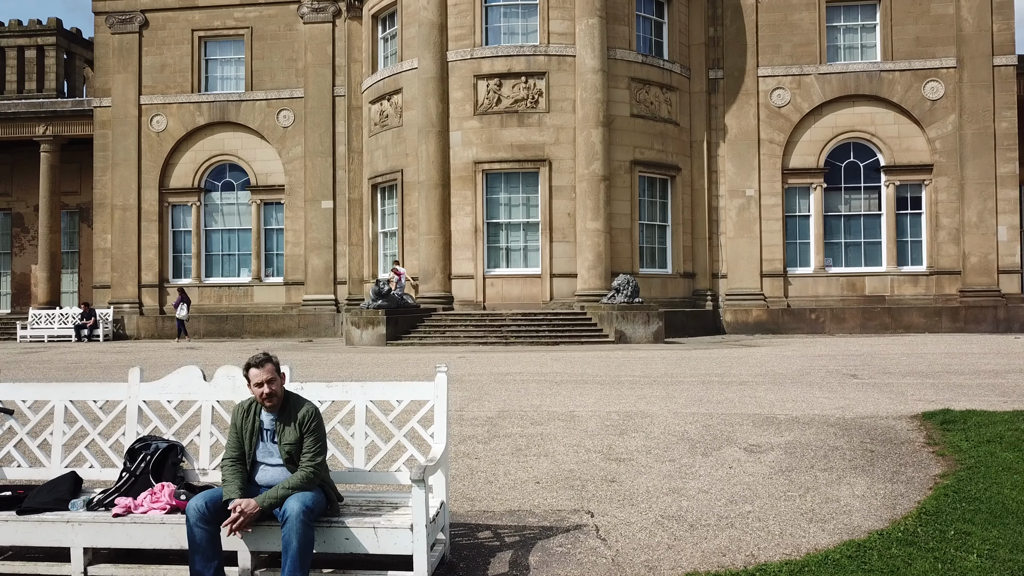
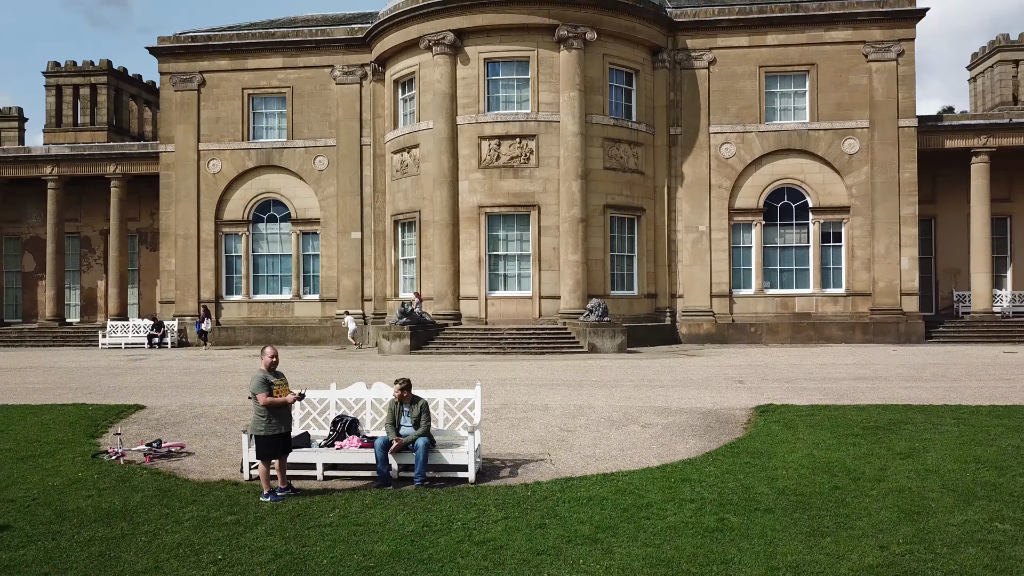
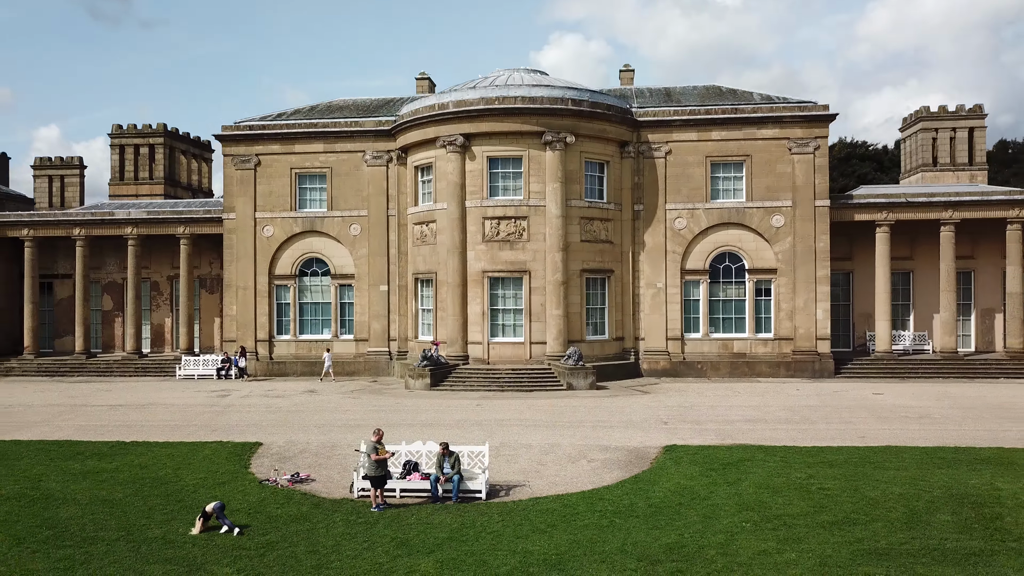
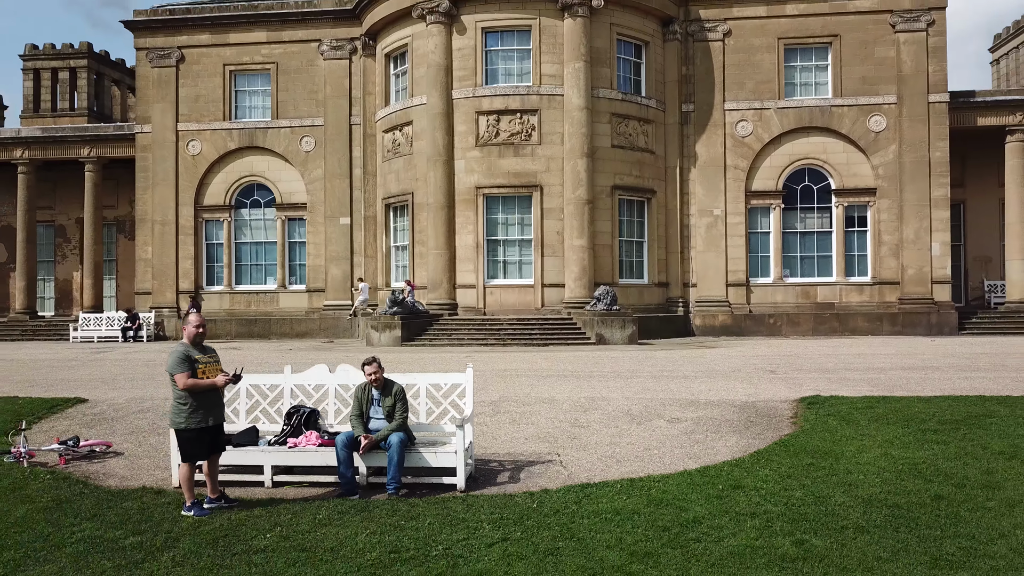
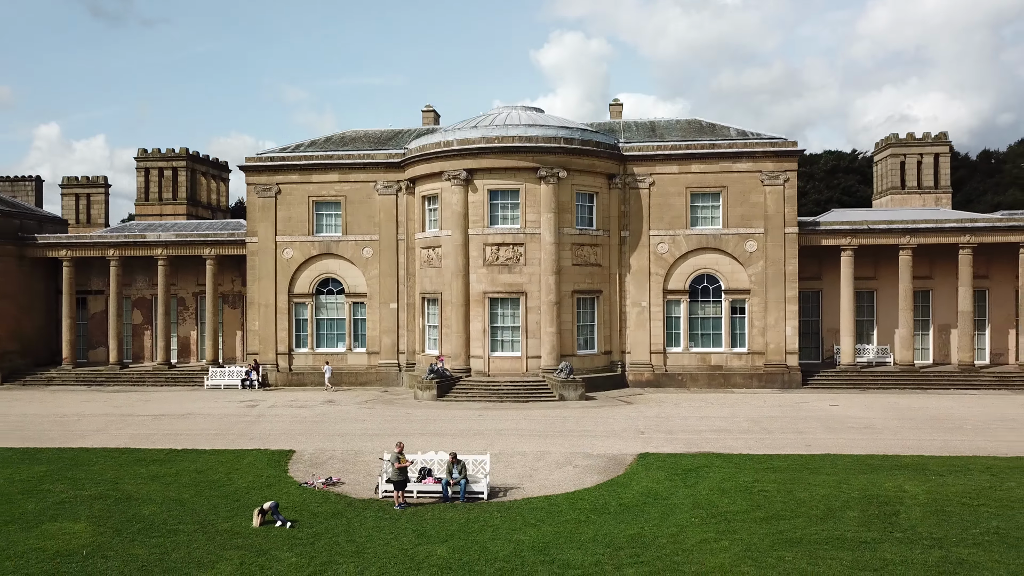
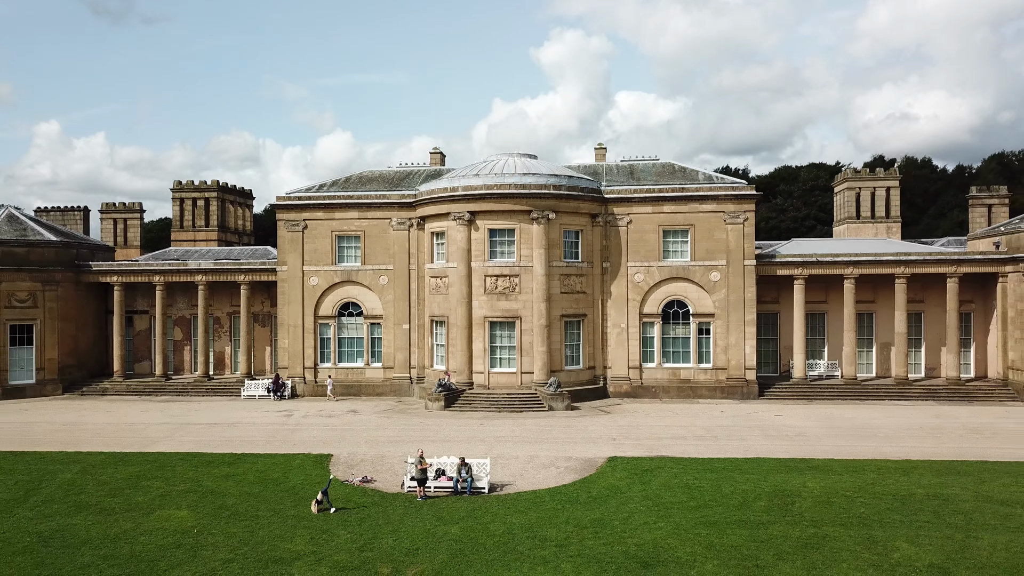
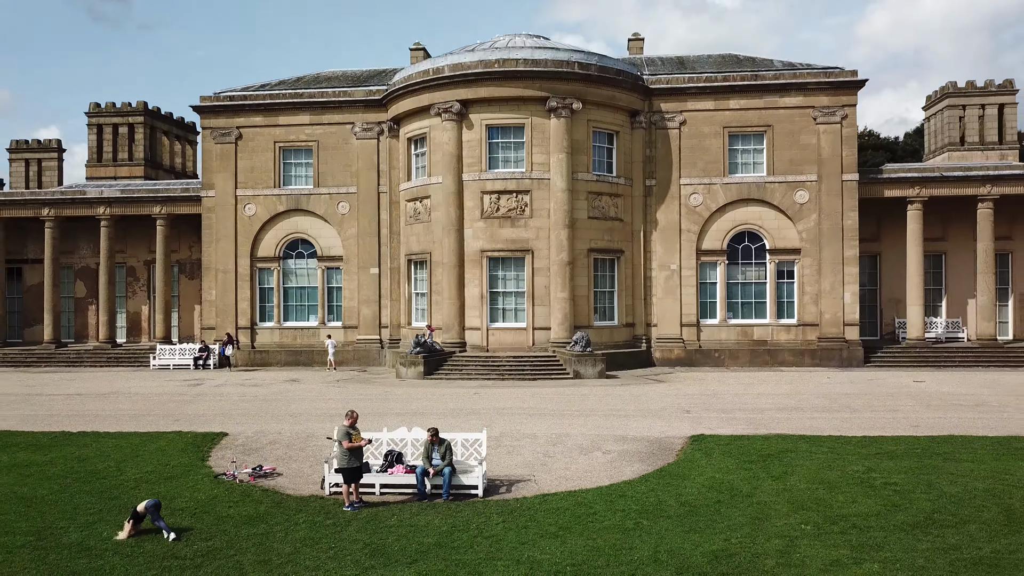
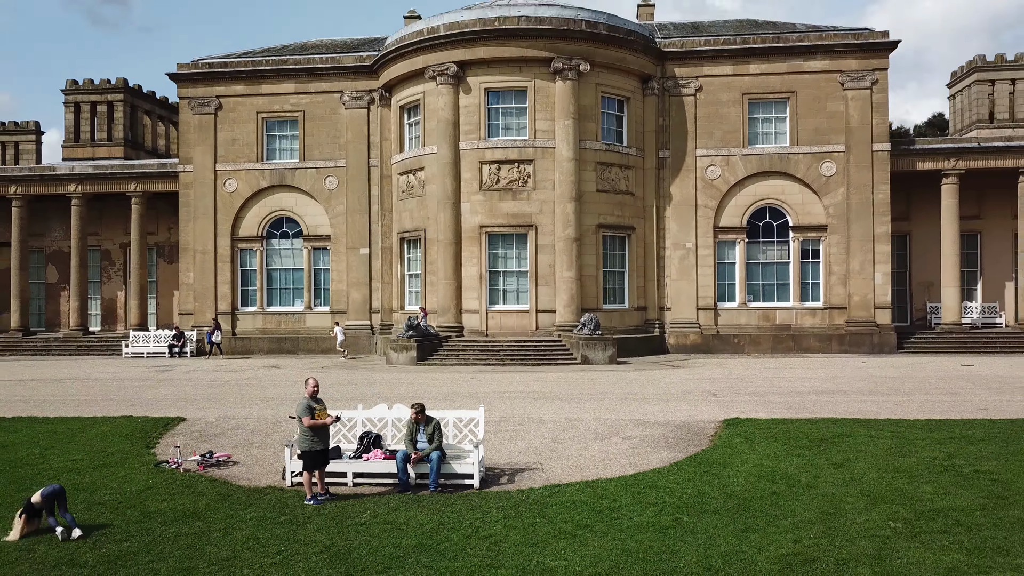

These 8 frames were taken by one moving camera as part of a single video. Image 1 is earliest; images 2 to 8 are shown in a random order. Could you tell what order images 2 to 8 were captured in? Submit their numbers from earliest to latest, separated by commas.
4, 2, 8, 7, 3, 5, 6
